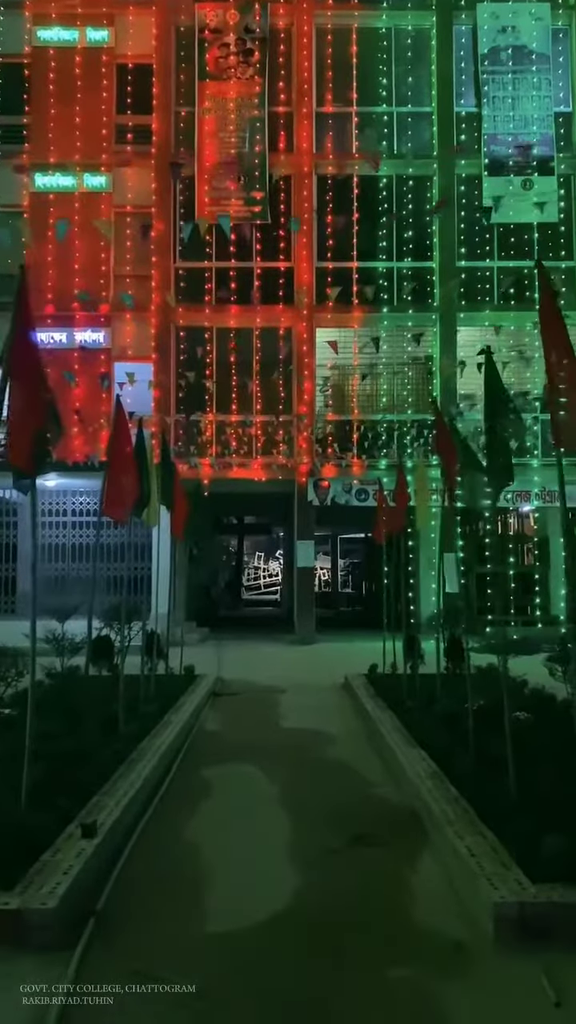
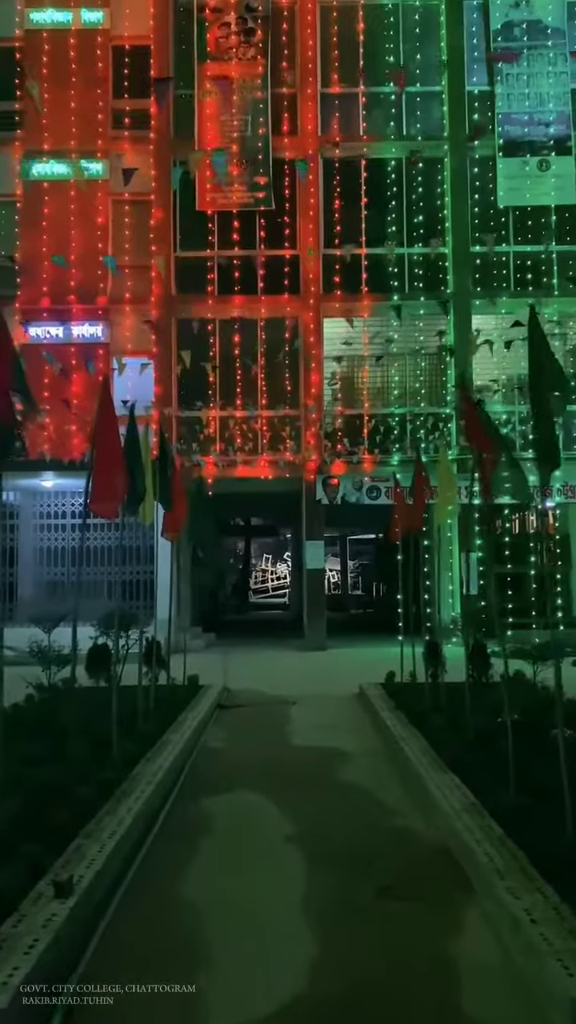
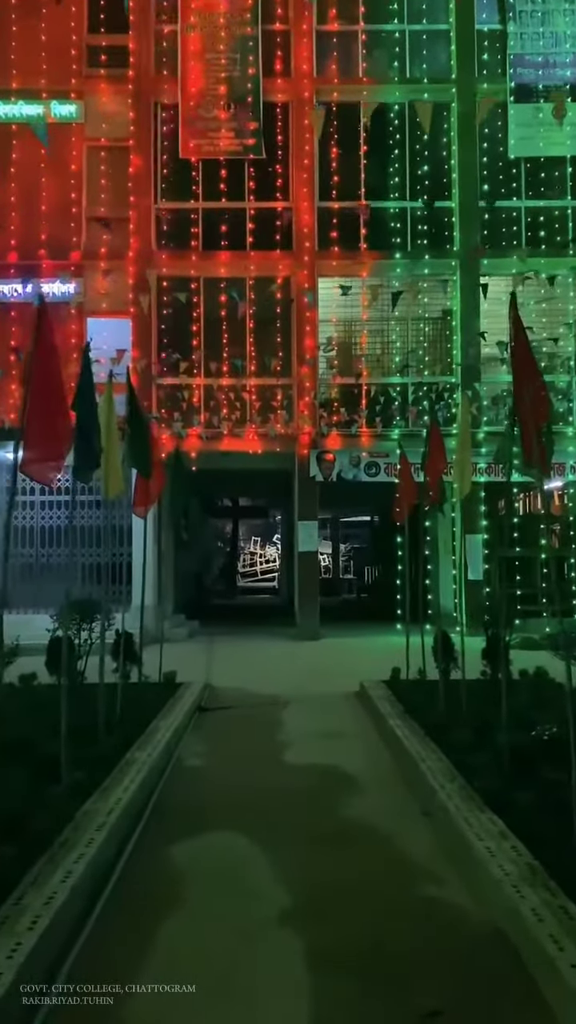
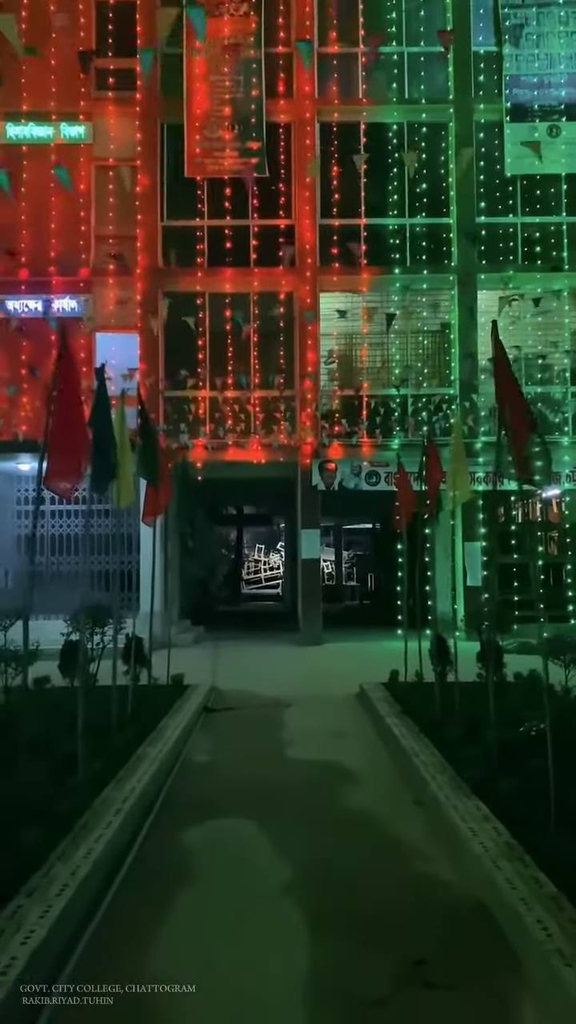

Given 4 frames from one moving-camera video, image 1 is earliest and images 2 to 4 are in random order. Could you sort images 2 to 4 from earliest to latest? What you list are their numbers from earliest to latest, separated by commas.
2, 4, 3
